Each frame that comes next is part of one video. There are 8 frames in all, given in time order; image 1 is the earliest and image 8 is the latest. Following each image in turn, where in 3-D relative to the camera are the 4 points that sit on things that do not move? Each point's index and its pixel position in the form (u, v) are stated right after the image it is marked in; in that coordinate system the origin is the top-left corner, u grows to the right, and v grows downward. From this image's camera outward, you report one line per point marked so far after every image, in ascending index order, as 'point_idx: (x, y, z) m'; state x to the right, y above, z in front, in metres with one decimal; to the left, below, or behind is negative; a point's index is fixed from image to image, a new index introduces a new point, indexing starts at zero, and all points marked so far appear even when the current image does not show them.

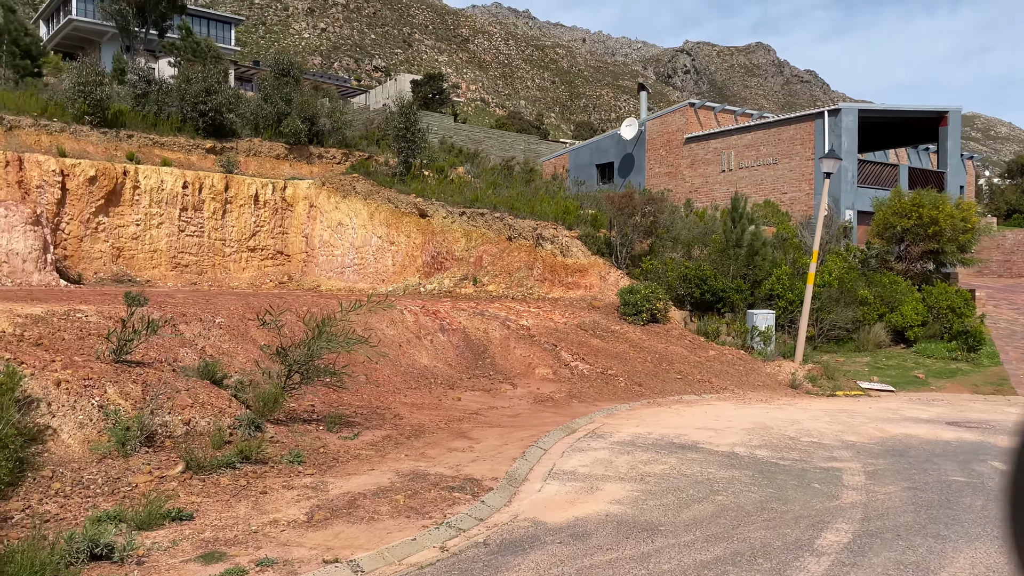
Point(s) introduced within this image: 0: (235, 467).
0: (-2.1, -1.4, +6.4) m
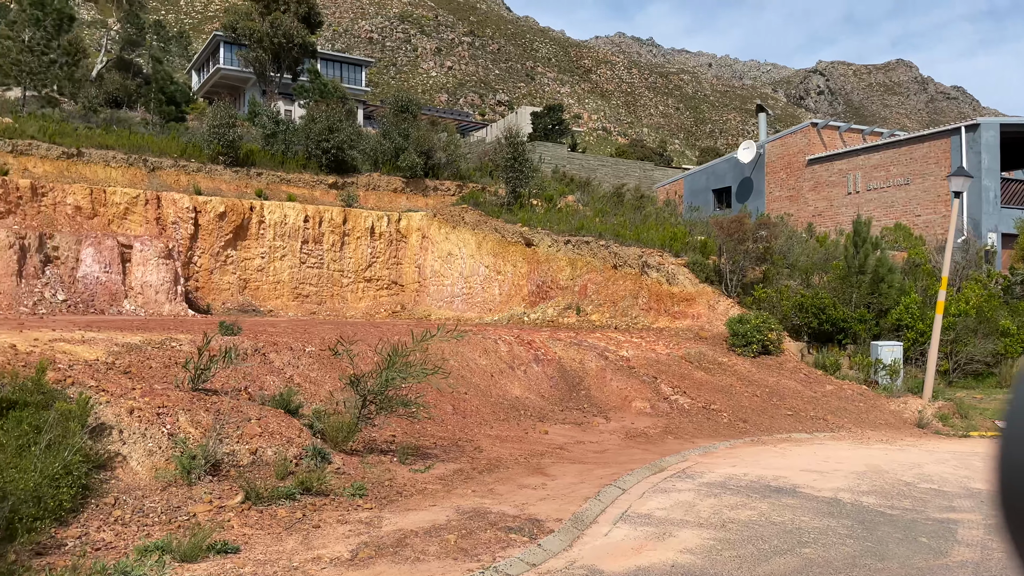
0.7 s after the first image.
0: (-1.7, -1.6, +6.3) m
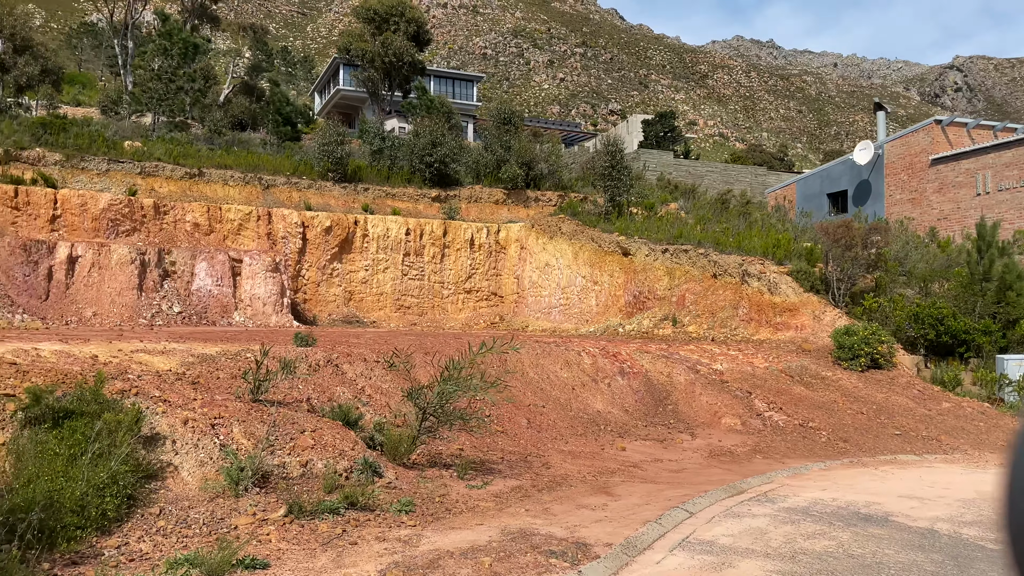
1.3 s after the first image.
0: (-1.3, -1.7, +6.2) m
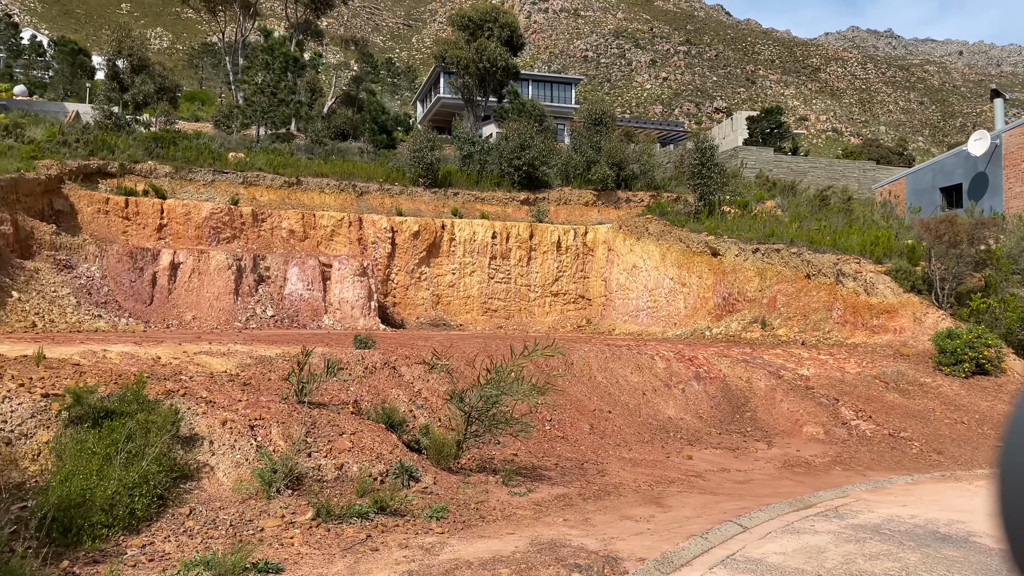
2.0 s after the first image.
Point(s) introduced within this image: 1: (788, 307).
0: (-1.1, -1.7, +6.1) m
1: (+6.4, -0.5, +19.1) m
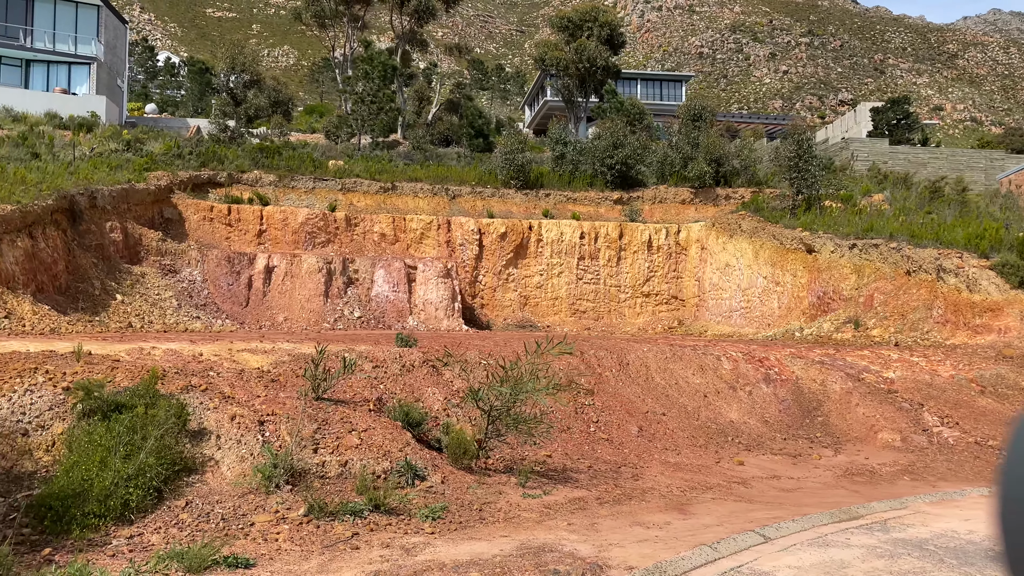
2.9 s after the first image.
0: (-1.1, -1.7, +6.1) m
1: (+8.1, -0.4, +17.9) m
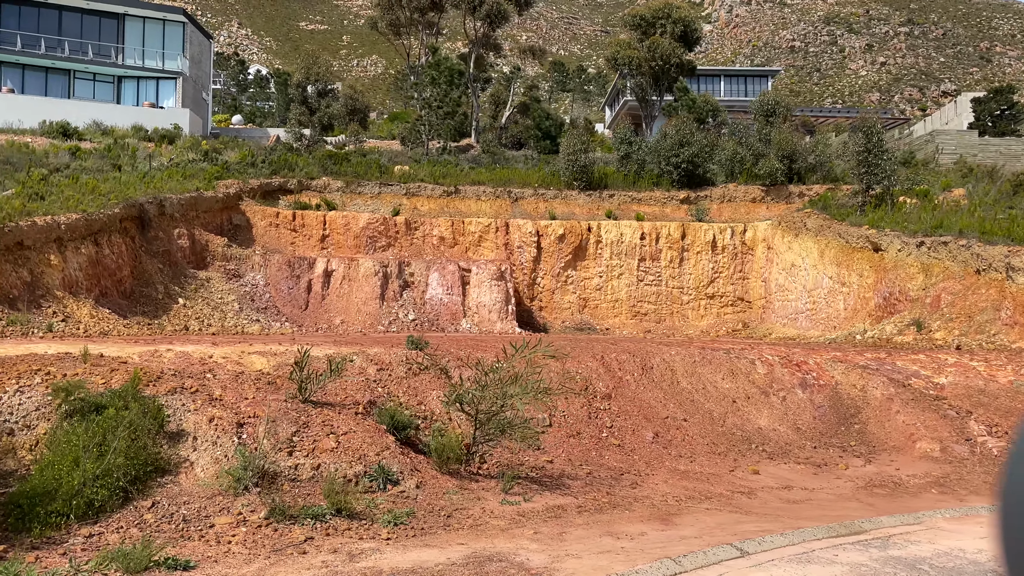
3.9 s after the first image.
0: (-1.4, -1.7, +6.0) m
1: (+9.0, -0.4, +16.9) m
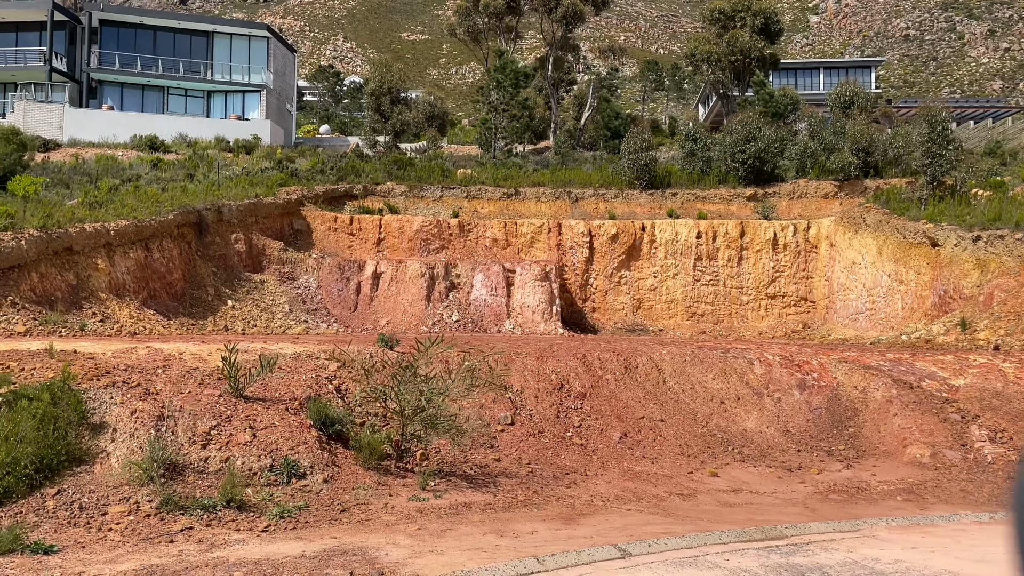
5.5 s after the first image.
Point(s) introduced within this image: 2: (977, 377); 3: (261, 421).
0: (-2.3, -1.7, +6.2) m
1: (+9.3, -0.3, +15.7) m
2: (+6.4, -1.2, +11.4) m
3: (-2.2, -1.2, +7.4) m
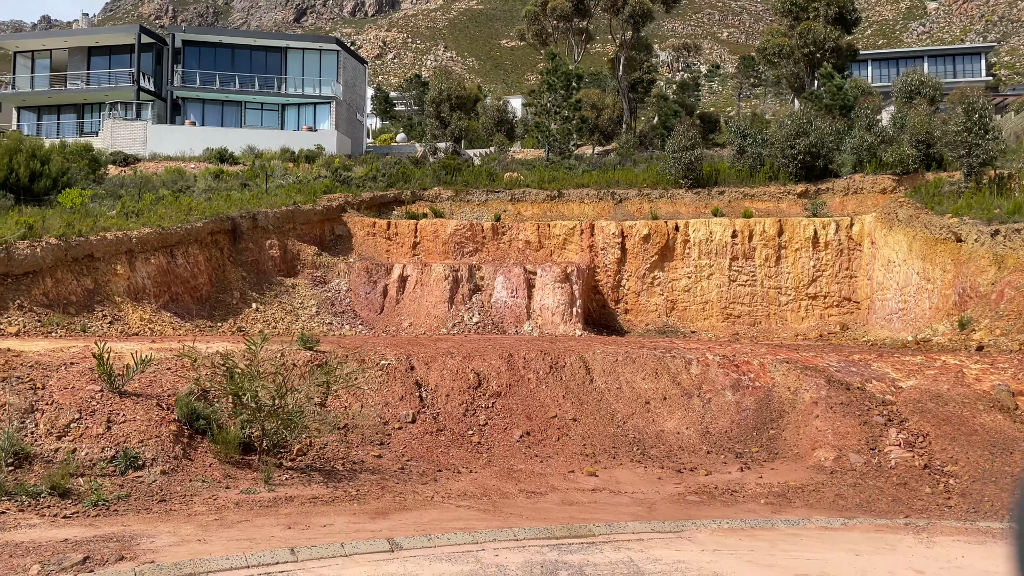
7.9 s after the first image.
0: (-3.8, -1.7, +6.6) m
1: (+8.8, -0.3, +14.7) m
2: (+5.4, -1.2, +10.8) m
3: (-3.7, -1.2, +7.9) m
